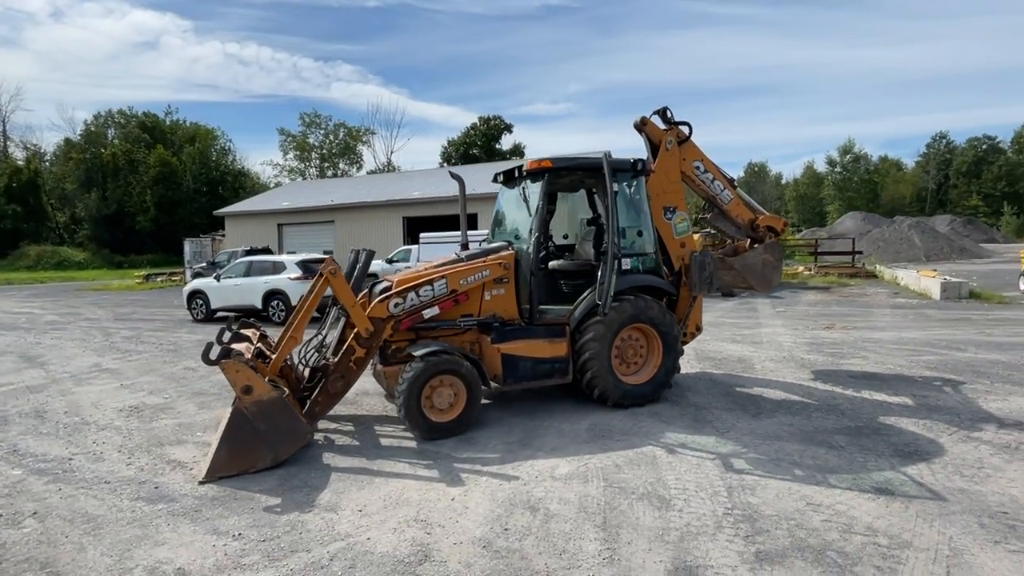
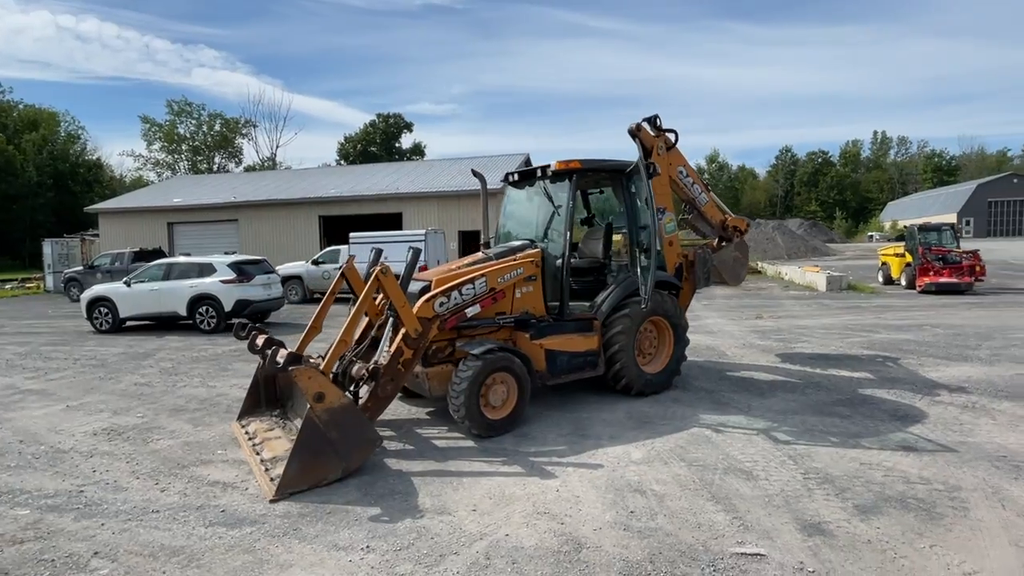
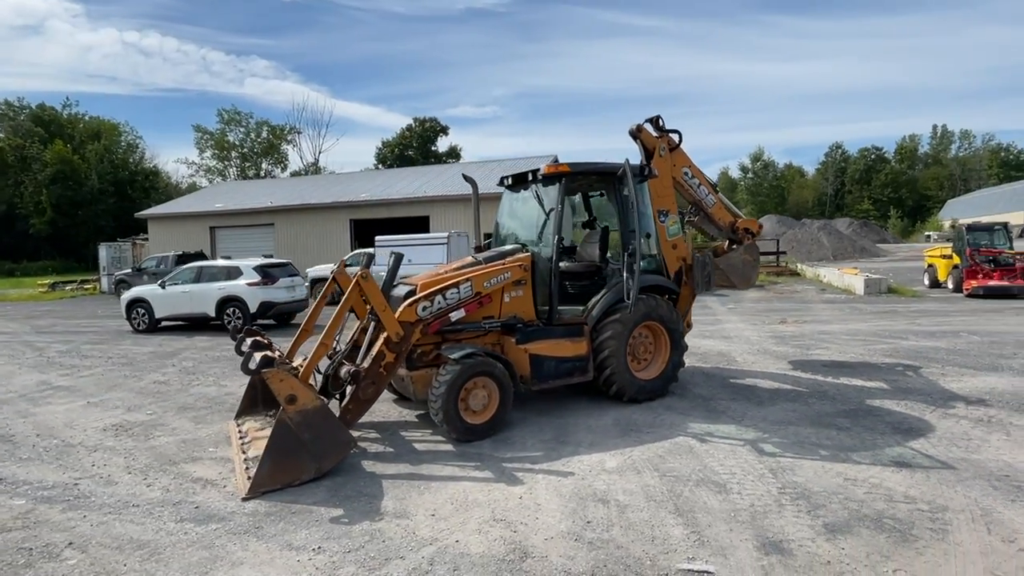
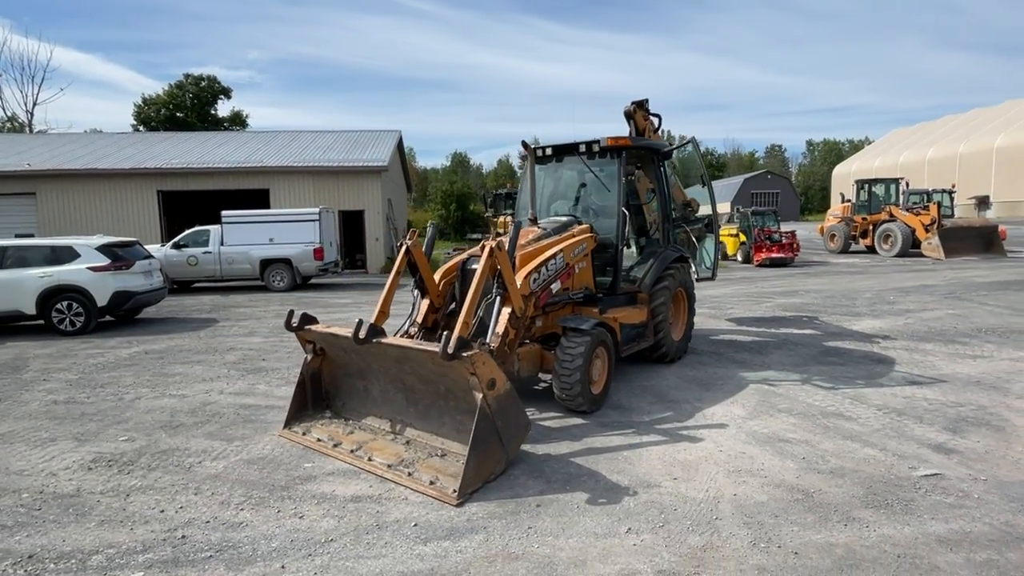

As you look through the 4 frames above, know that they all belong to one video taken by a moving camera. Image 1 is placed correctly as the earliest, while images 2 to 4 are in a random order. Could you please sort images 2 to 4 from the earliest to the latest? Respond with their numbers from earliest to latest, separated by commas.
3, 2, 4
